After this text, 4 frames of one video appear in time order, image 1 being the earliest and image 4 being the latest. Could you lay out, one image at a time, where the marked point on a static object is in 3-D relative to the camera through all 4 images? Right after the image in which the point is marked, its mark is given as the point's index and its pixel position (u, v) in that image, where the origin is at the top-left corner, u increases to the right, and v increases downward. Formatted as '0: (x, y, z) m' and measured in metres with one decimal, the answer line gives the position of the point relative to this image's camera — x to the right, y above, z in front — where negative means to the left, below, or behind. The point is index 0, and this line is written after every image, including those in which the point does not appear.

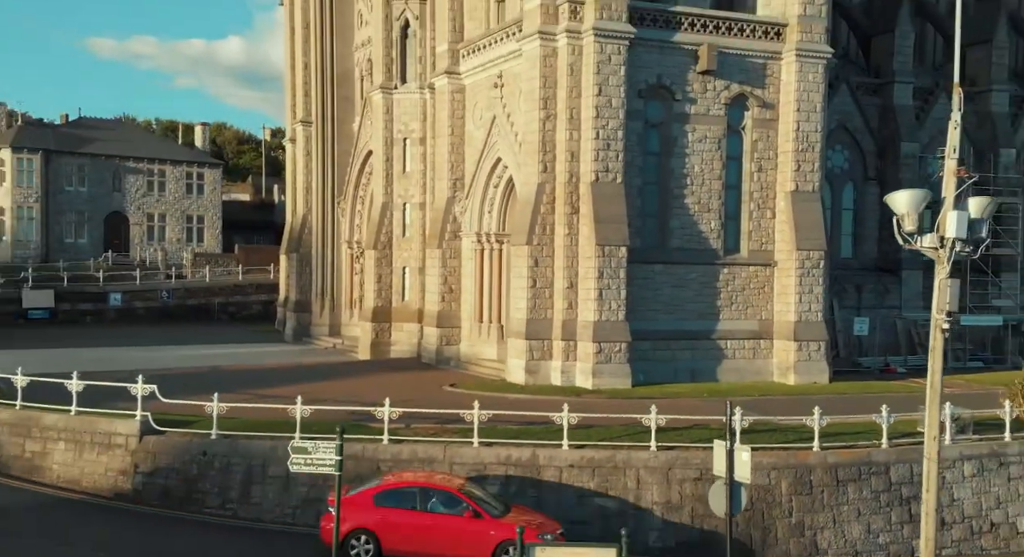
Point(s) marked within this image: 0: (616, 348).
0: (+2.4, -1.4, +18.8) m
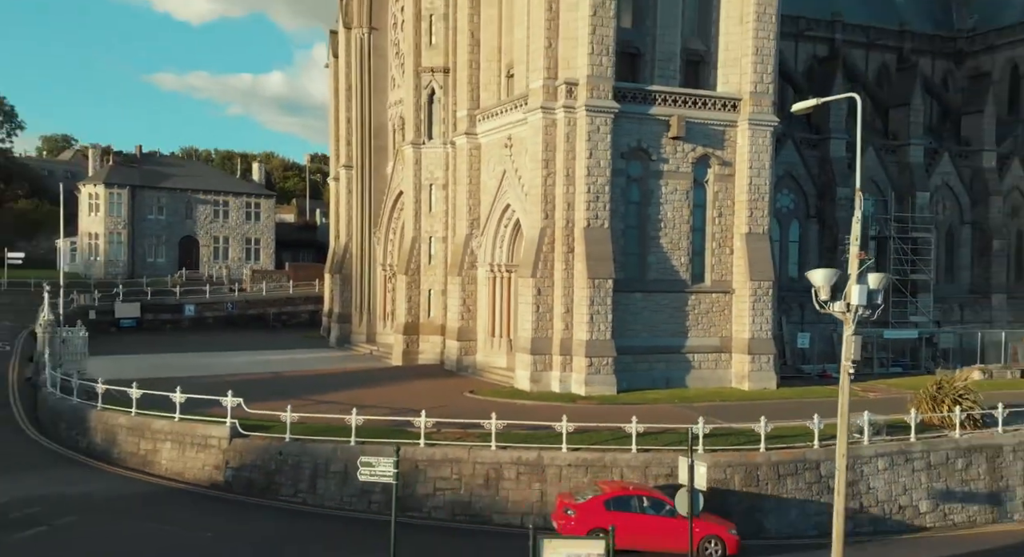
0: (+2.6, -2.2, +23.6) m
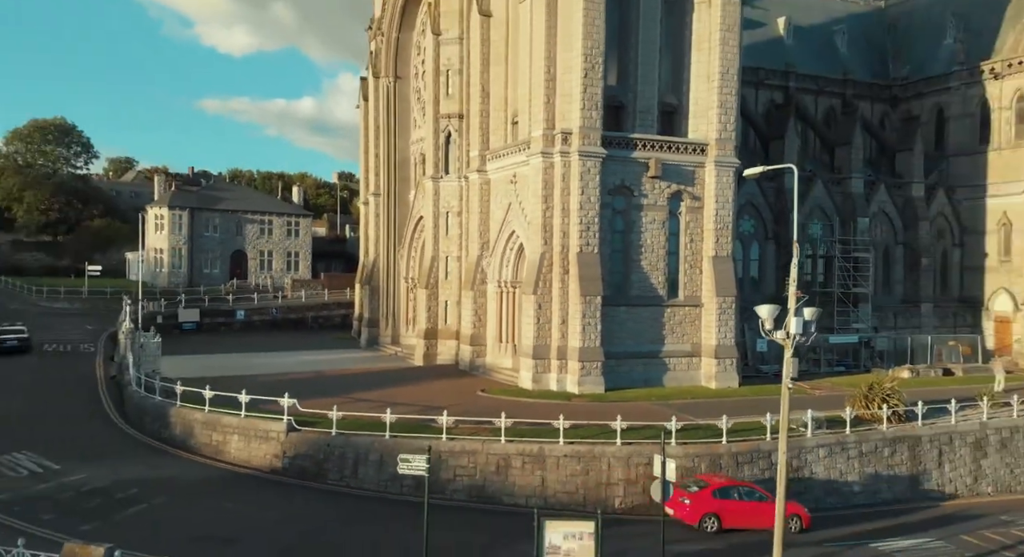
0: (+2.7, -2.8, +28.5) m
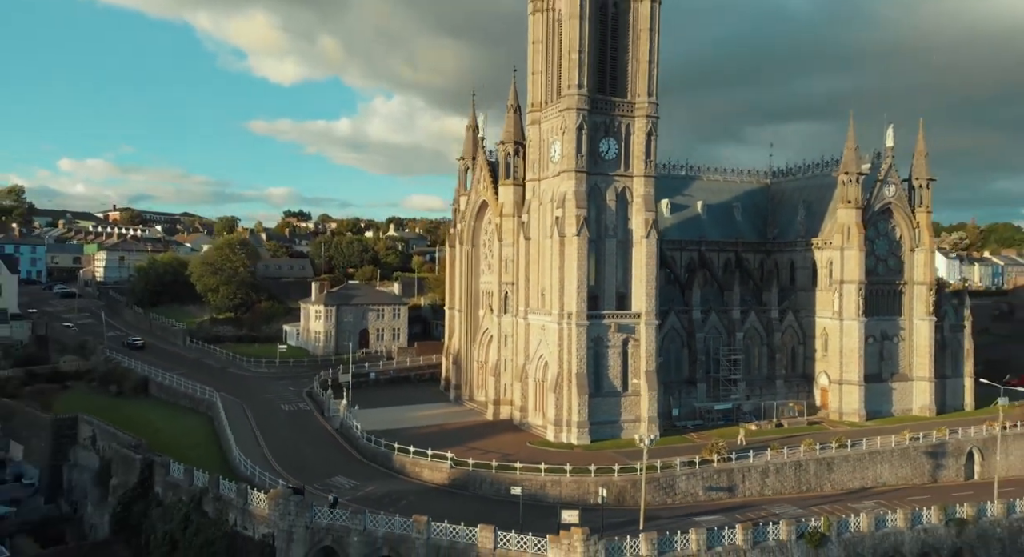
0: (+4.8, -9.9, +57.2) m
